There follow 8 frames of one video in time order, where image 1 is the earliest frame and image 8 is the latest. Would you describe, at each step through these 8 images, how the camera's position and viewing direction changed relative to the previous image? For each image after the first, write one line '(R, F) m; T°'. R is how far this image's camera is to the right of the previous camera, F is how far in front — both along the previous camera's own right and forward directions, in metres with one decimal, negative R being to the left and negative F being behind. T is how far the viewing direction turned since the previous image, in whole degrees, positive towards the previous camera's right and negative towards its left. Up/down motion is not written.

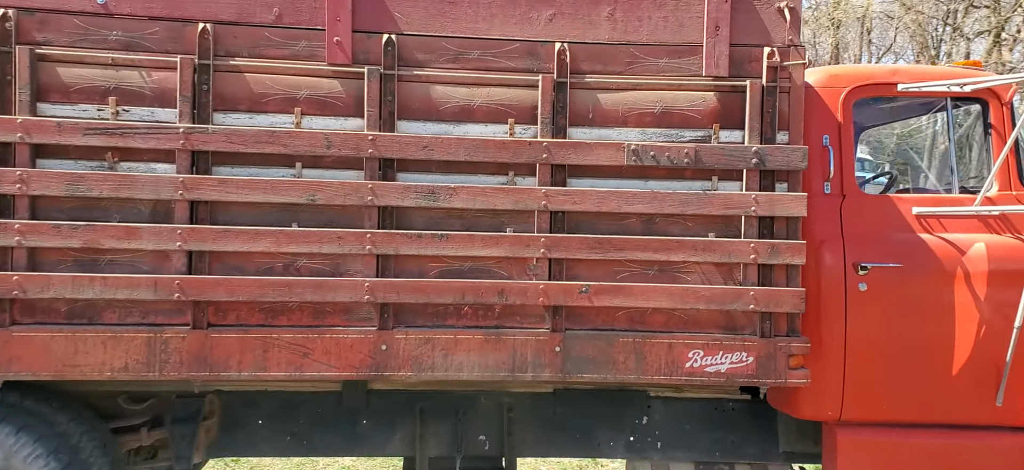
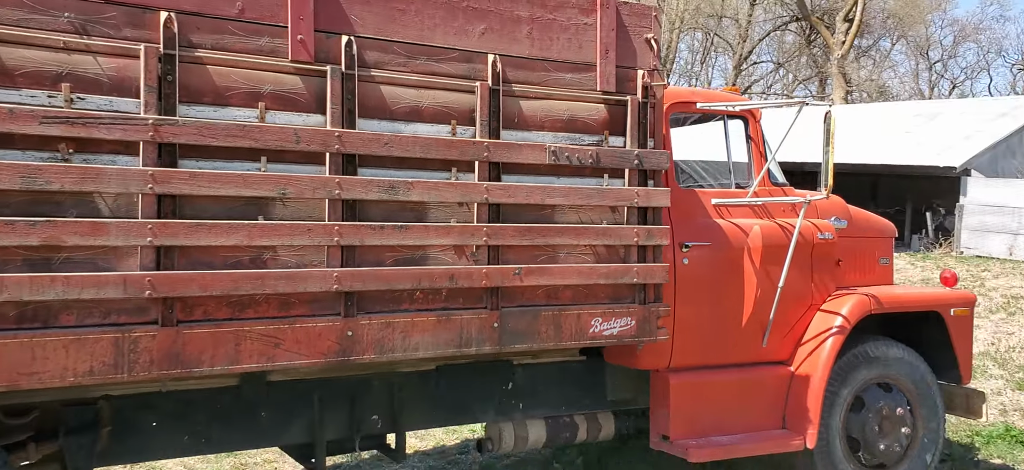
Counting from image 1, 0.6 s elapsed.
(-1.0, 0.0) m; +27°
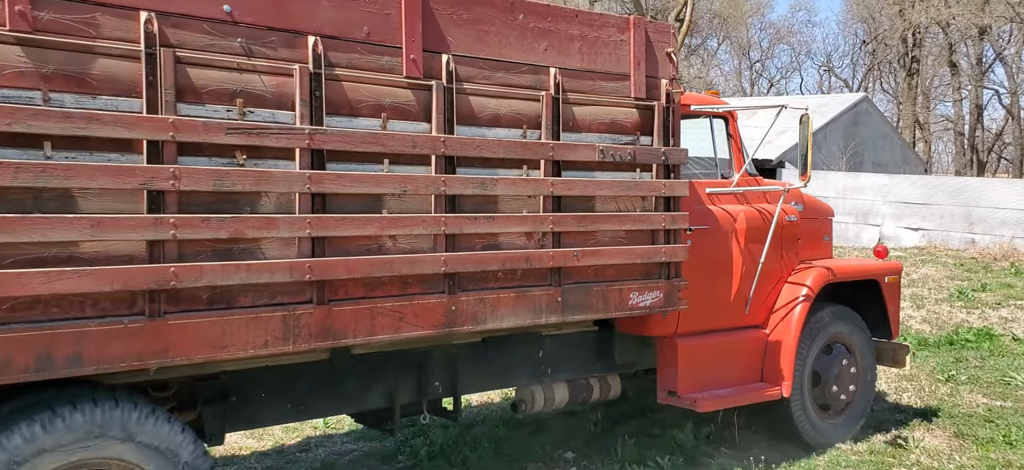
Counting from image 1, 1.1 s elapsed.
(-0.6, -0.4) m; +9°
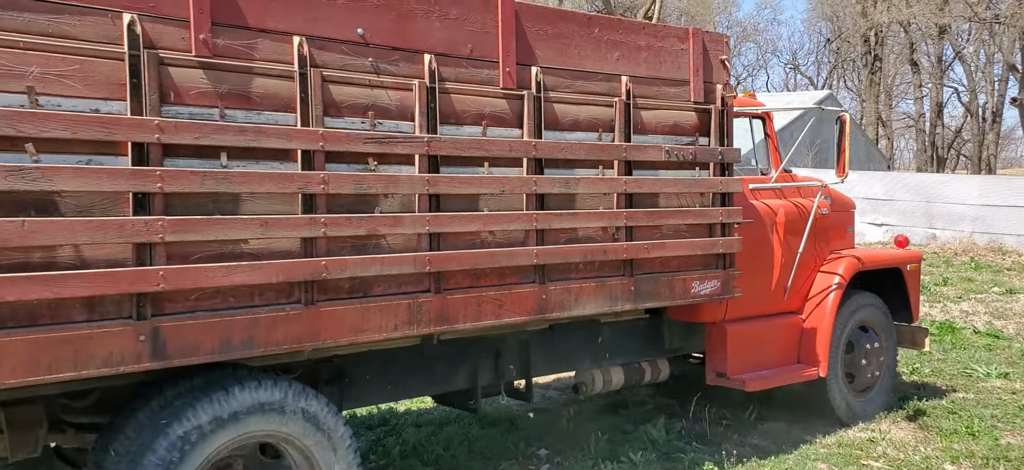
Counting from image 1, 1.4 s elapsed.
(-0.3, -0.3) m; +2°
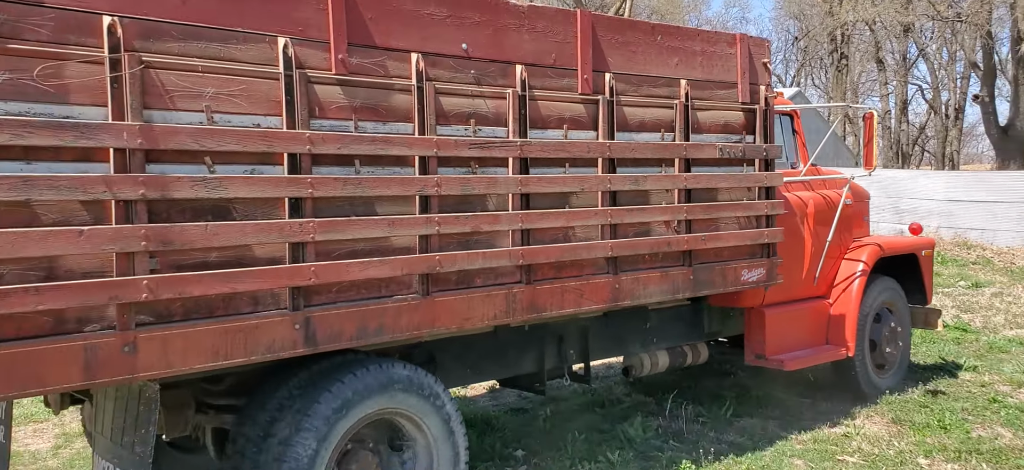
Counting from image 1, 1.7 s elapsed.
(-0.3, -0.3) m; +2°
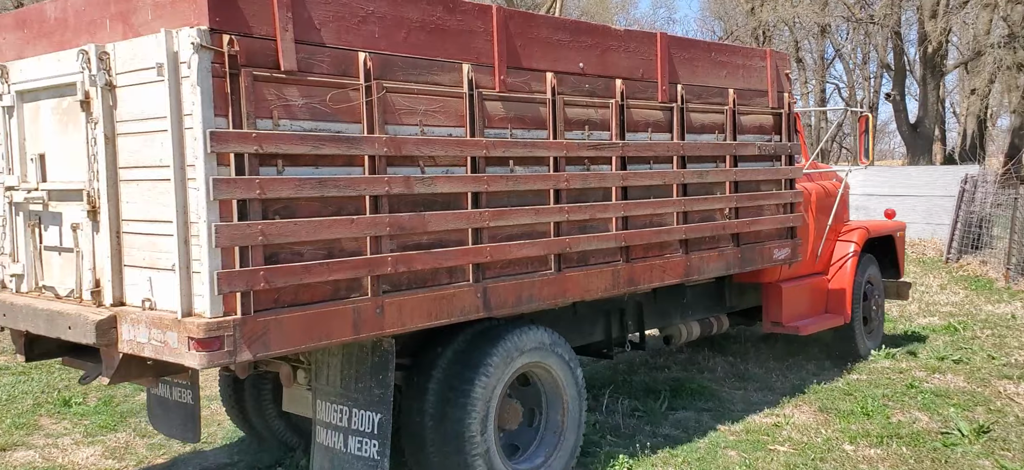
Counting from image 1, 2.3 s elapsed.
(-0.6, -0.6) m; +4°
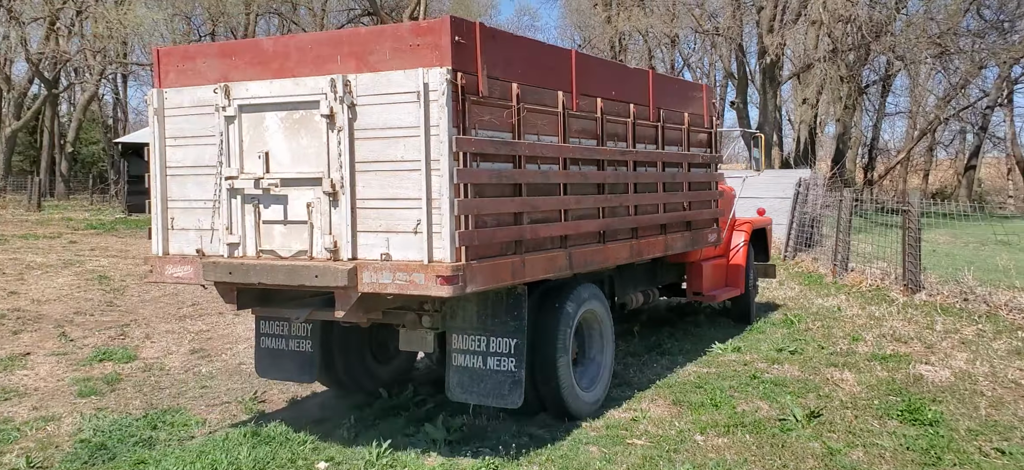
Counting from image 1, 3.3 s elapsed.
(-0.9, -1.1) m; +8°
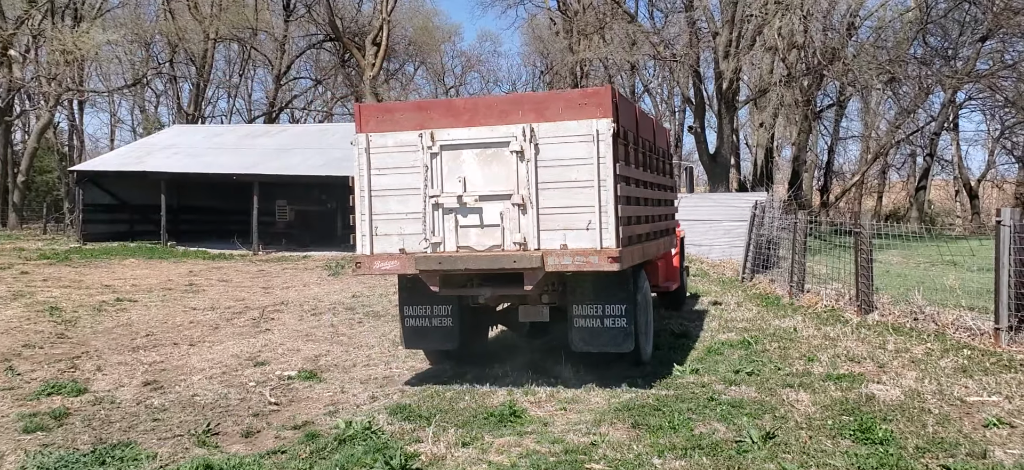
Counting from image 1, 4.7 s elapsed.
(+0.5, -0.7) m; +2°
